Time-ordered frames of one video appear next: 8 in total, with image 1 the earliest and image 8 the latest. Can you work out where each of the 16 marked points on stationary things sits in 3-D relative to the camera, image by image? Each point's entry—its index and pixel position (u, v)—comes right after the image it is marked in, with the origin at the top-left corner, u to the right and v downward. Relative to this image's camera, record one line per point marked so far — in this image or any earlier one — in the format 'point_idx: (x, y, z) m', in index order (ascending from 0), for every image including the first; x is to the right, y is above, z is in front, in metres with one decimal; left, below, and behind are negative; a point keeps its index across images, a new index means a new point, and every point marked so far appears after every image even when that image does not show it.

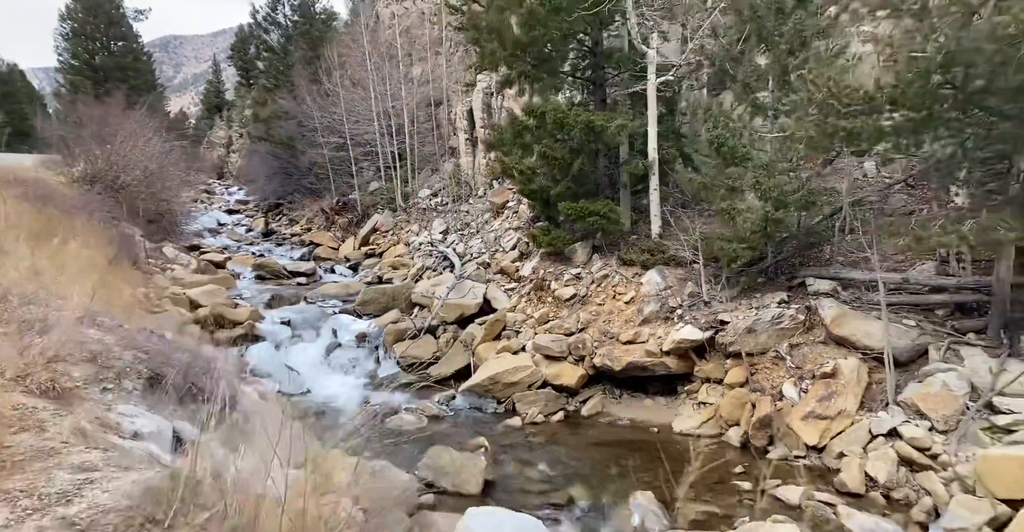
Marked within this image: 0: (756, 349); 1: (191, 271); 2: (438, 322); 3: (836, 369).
0: (+3.6, -1.2, +9.6) m
1: (-7.3, -0.2, +15.0) m
2: (-1.1, -1.2, +12.7) m
3: (+4.4, -1.4, +8.9) m
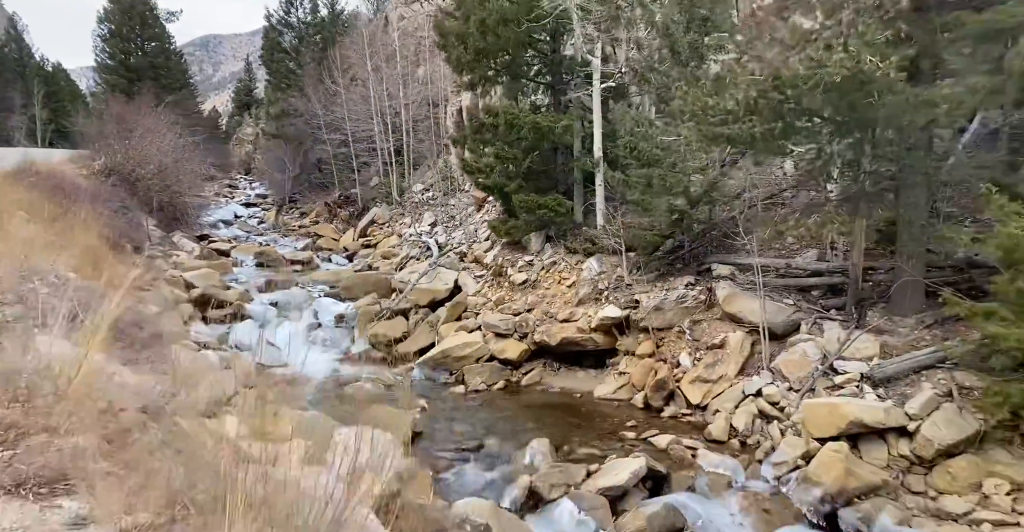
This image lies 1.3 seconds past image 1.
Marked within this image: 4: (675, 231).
0: (+2.5, -1.0, +11.0) m
1: (-8.1, +0.2, +16.8) m
2: (-2.0, -0.9, +14.2) m
3: (+3.3, -1.2, +10.2) m
4: (+2.9, +0.6, +11.6) m
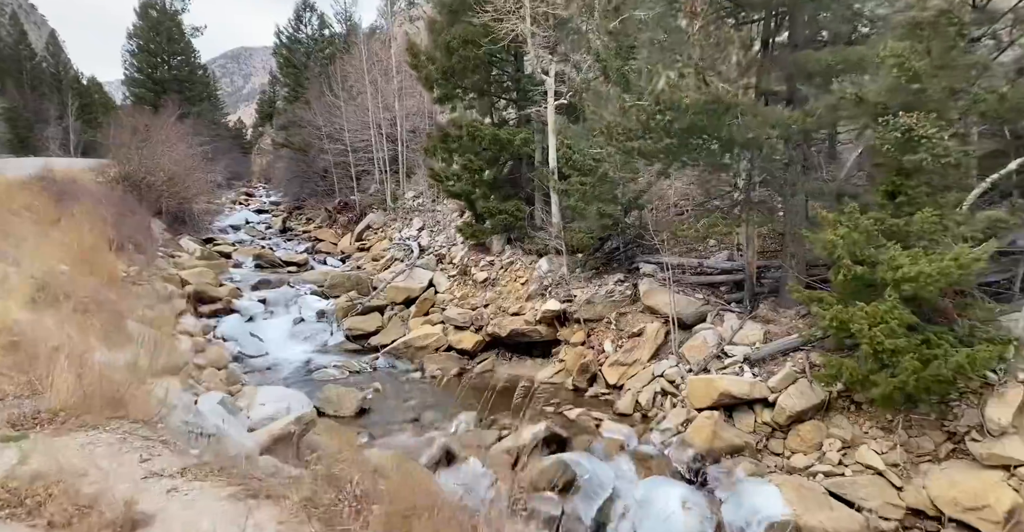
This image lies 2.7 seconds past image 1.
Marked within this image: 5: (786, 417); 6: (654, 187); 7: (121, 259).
0: (+1.5, -0.9, +12.2) m
1: (-8.9, +0.2, +18.5) m
2: (-2.9, -0.9, +15.6) m
3: (+2.3, -1.1, +11.4) m
4: (+1.9, +0.6, +12.9) m
5: (+3.7, -2.0, +8.8) m
6: (+2.9, +0.9, +10.4) m
7: (-8.7, +0.2, +14.5) m
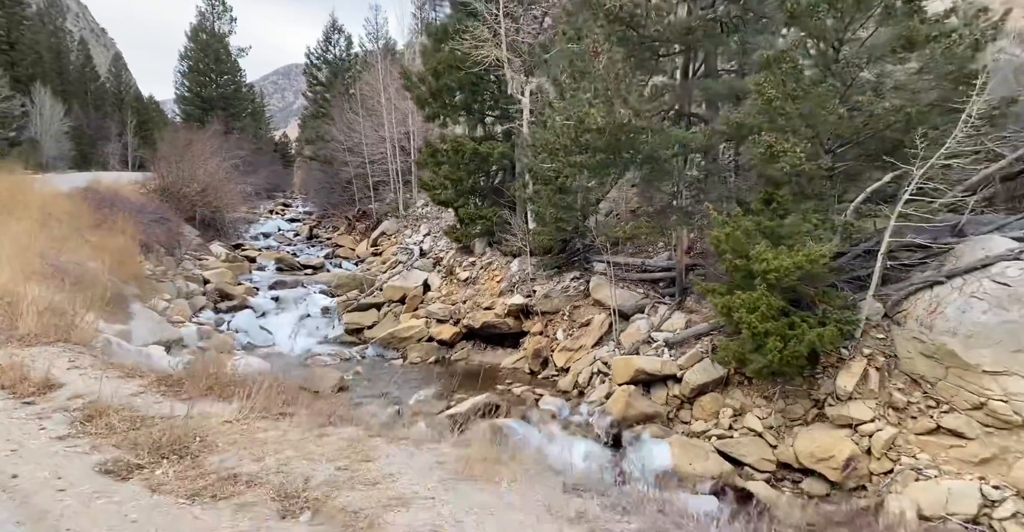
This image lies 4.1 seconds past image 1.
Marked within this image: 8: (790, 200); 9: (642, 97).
0: (+0.8, -0.9, +13.8) m
1: (-9.2, +0.1, +20.7) m
2: (-3.4, -0.9, +17.4) m
3: (+1.5, -1.1, +12.9) m
4: (+1.2, +0.7, +14.4) m
5: (+2.8, -1.9, +10.1) m
6: (+2.1, +1.0, +11.9) m
7: (-9.2, +0.2, +16.7) m
8: (+3.8, +0.9, +9.1) m
9: (+2.2, +2.7, +10.6) m
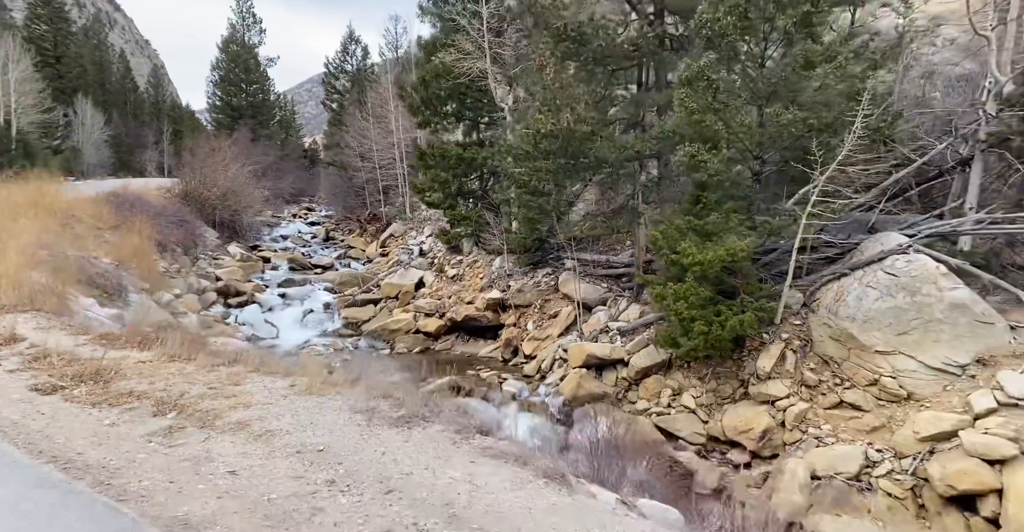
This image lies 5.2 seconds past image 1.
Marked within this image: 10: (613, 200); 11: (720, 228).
0: (+0.3, -0.8, +14.9) m
1: (-9.4, +0.2, +22.2) m
2: (-3.7, -0.9, +18.7) m
3: (+1.0, -1.0, +14.0) m
4: (+0.7, +0.7, +15.5) m
5: (+2.1, -1.8, +11.2) m
6: (+1.5, +1.1, +12.9) m
7: (-9.6, +0.2, +18.2) m
8: (+3.1, +1.0, +10.1) m
9: (+1.5, +2.8, +11.7) m
10: (+2.0, +1.3, +12.9) m
11: (+3.1, +0.6, +9.9) m
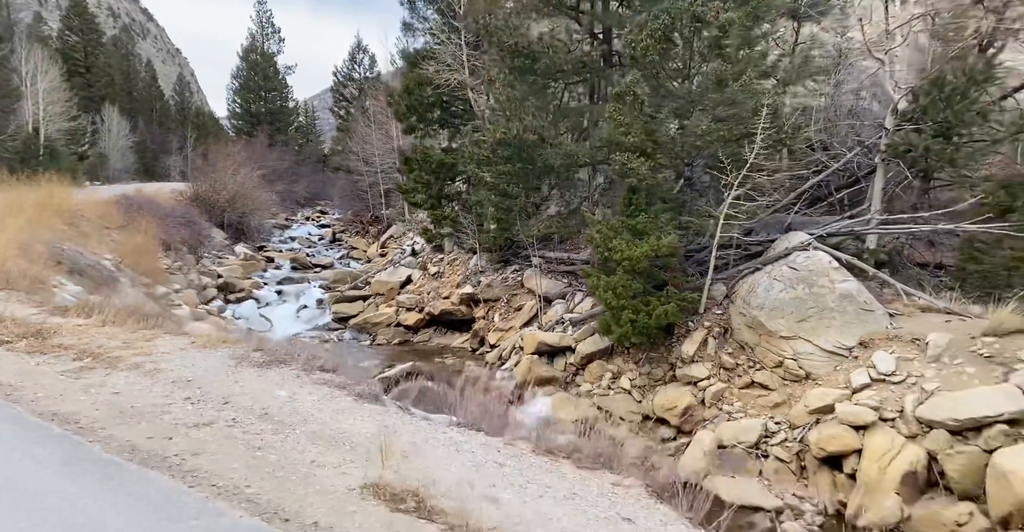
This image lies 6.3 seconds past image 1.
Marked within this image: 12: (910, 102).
0: (-0.4, -0.7, +16.0) m
1: (-9.9, +0.2, +23.7) m
2: (-4.3, -0.8, +20.0) m
3: (+0.2, -0.9, +15.1) m
4: (0.0, +0.8, +16.6) m
5: (+1.3, -1.7, +12.2) m
6: (+0.7, +1.2, +14.0) m
7: (-10.2, +0.3, +19.6) m
8: (+2.2, +1.1, +11.2) m
9: (+0.7, +2.9, +12.8) m
10: (+1.2, +1.4, +14.0) m
11: (+2.3, +0.7, +10.9) m
12: (+6.2, +2.5, +10.3) m
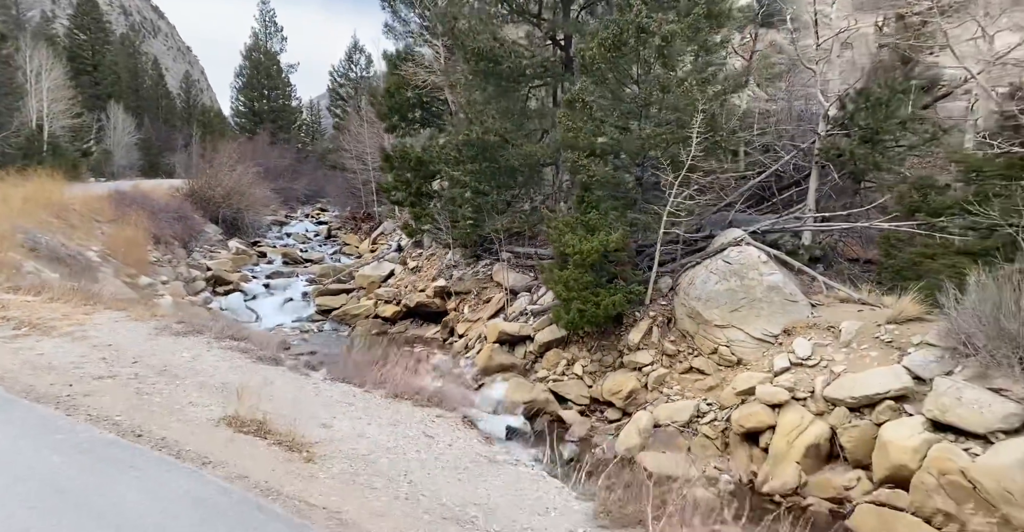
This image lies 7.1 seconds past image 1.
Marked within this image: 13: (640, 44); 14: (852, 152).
0: (-1.2, -0.6, +16.7) m
1: (-10.6, +0.4, +24.5) m
2: (-5.0, -0.6, +20.7) m
3: (-0.5, -0.8, +15.8) m
4: (-0.7, +1.0, +17.3) m
5: (+0.5, -1.6, +12.9) m
6: (0.0, +1.3, +14.7) m
7: (-10.9, +0.5, +20.4) m
8: (+1.5, +1.2, +11.8) m
9: (0.0, +3.0, +13.5) m
10: (+0.5, +1.5, +14.7) m
11: (+1.5, +0.8, +11.6) m
12: (+5.5, +2.6, +11.0) m
13: (+2.1, +3.8, +11.1) m
14: (+5.4, +1.8, +10.5) m
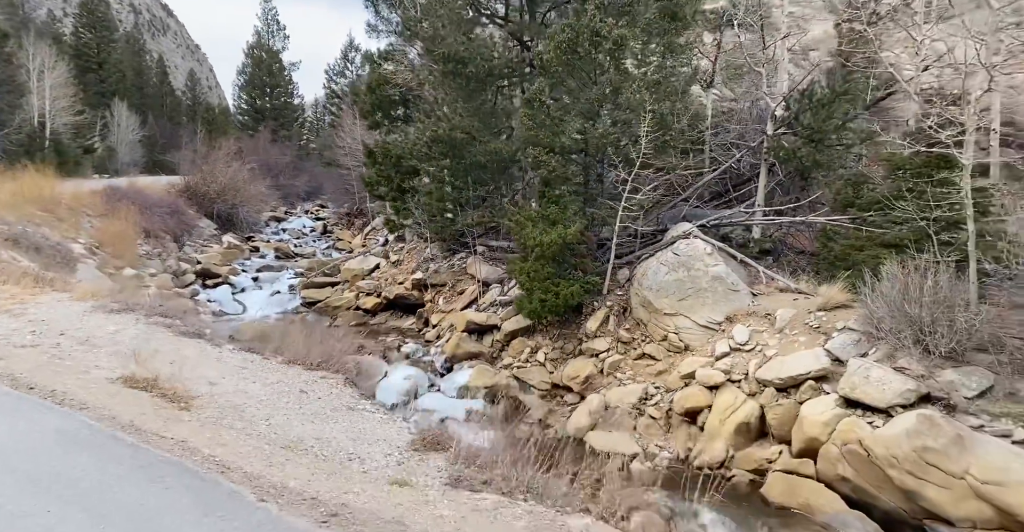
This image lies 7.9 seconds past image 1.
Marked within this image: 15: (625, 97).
0: (-1.8, -0.4, +17.3) m
1: (-11.2, +0.7, +25.1) m
2: (-5.7, -0.4, +21.3) m
3: (-1.2, -0.6, +16.3) m
4: (-1.3, +1.1, +17.8) m
5: (-0.2, -1.4, +13.5) m
6: (-0.7, +1.5, +15.2) m
7: (-11.5, +0.7, +21.0) m
8: (+0.8, +1.4, +12.3) m
9: (-0.7, +3.2, +14.0) m
10: (-0.2, +1.7, +15.2) m
11: (+0.8, +0.9, +12.1) m
12: (+4.8, +2.8, +11.5) m
13: (+1.5, +3.9, +11.5) m
14: (+4.7, +2.0, +11.0) m
15: (+2.0, +3.0, +11.5) m
